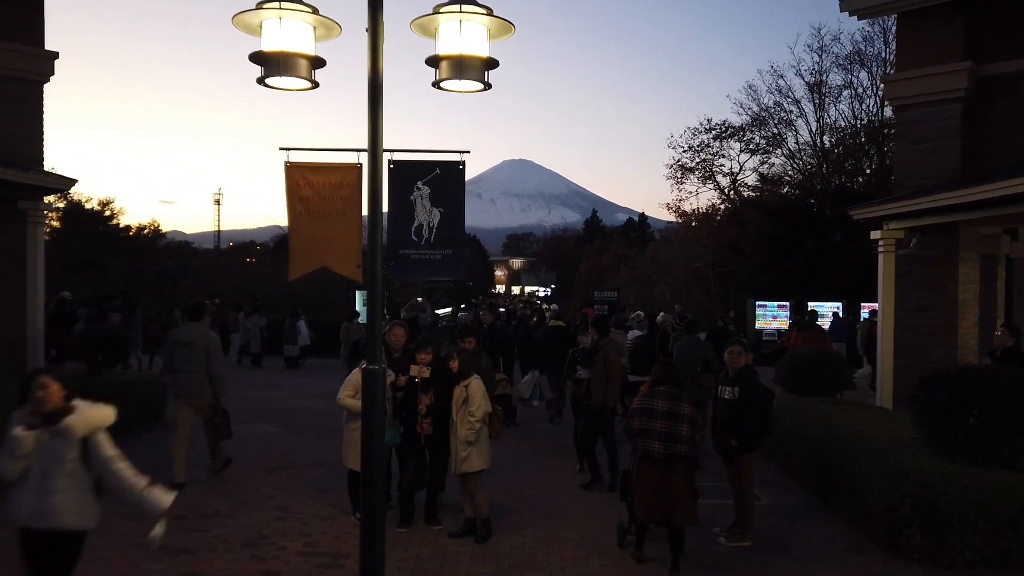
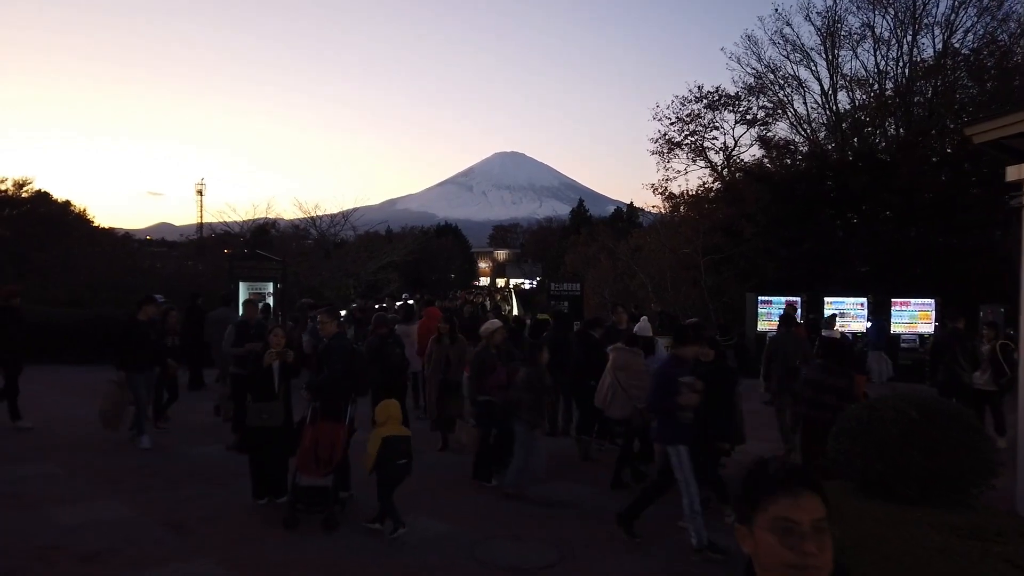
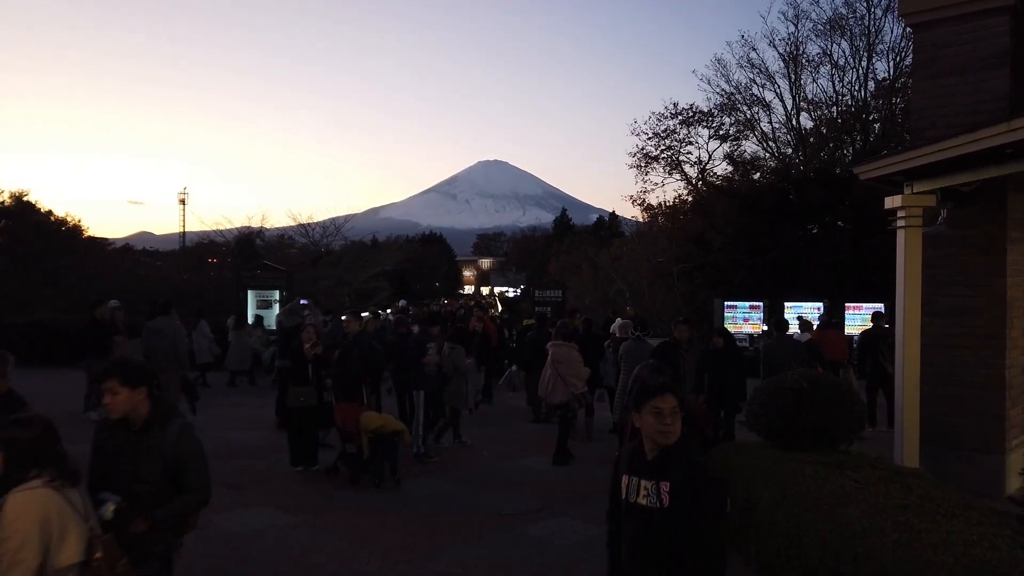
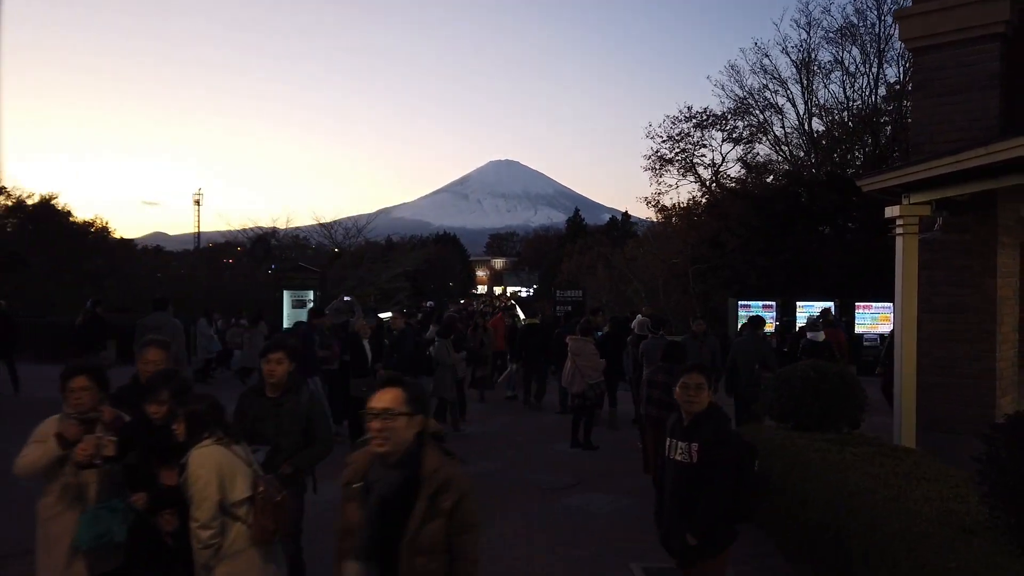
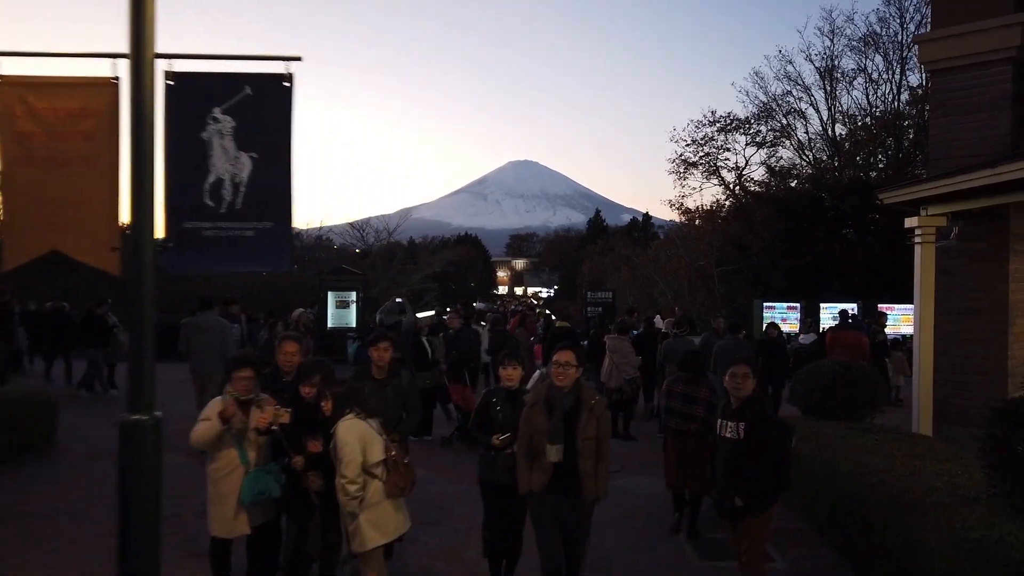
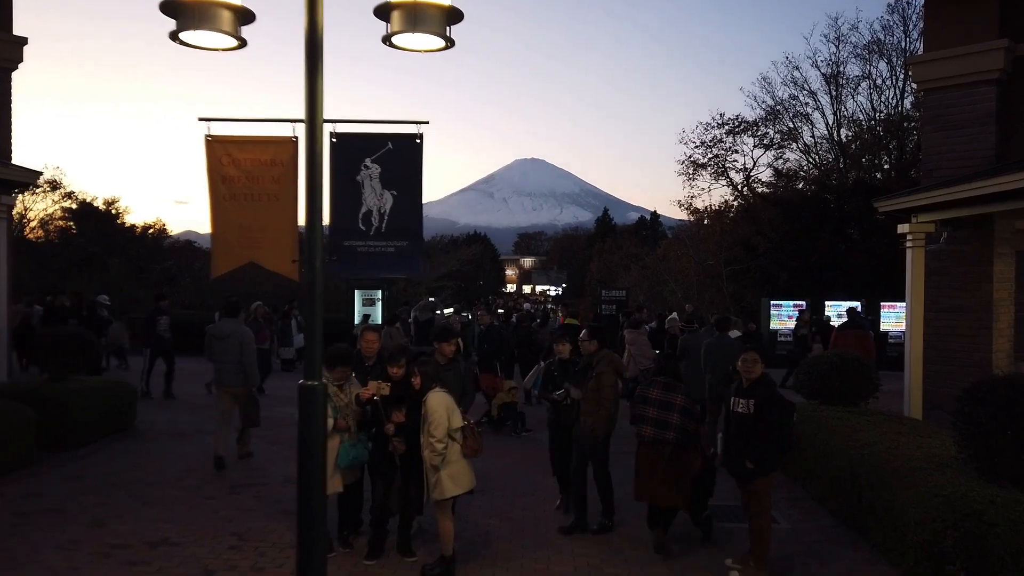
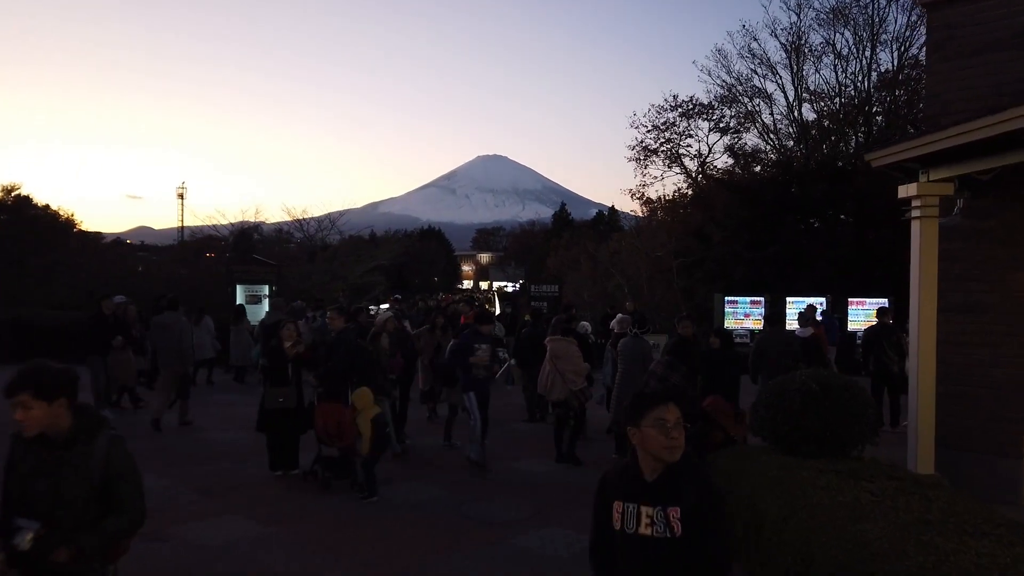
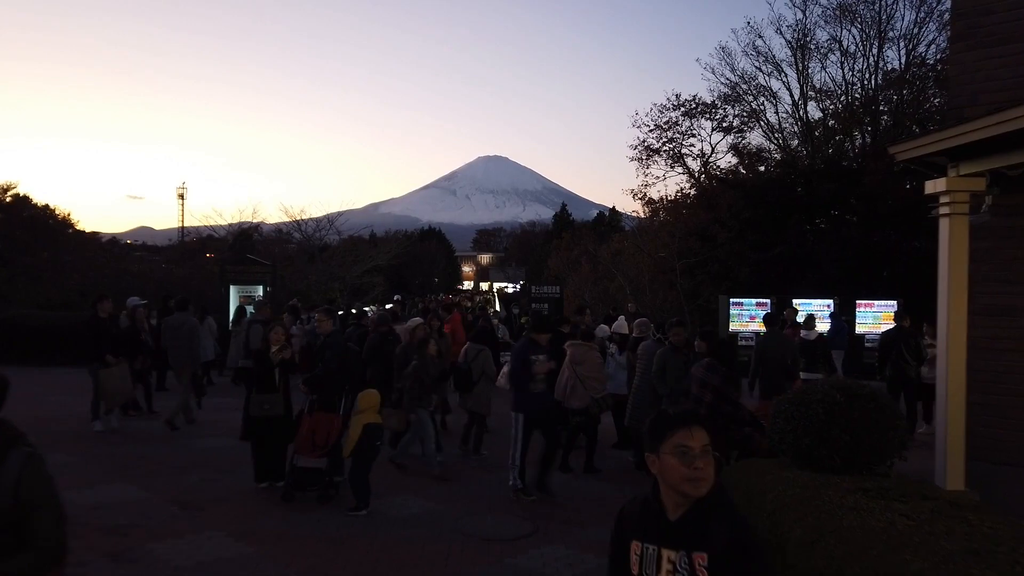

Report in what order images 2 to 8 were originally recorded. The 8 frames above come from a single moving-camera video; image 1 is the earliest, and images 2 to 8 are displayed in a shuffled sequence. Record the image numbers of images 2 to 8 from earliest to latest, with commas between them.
6, 5, 4, 3, 7, 8, 2
